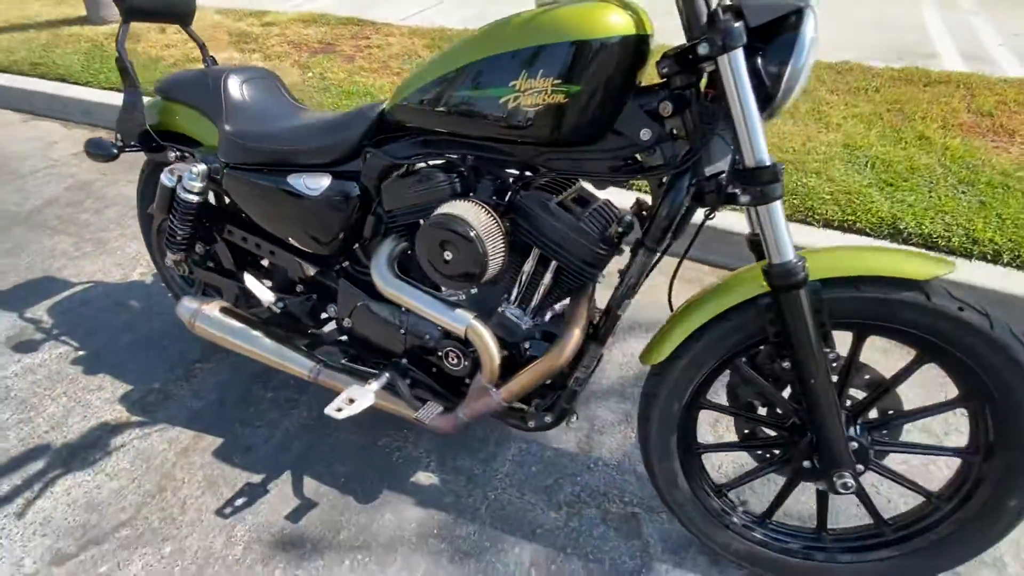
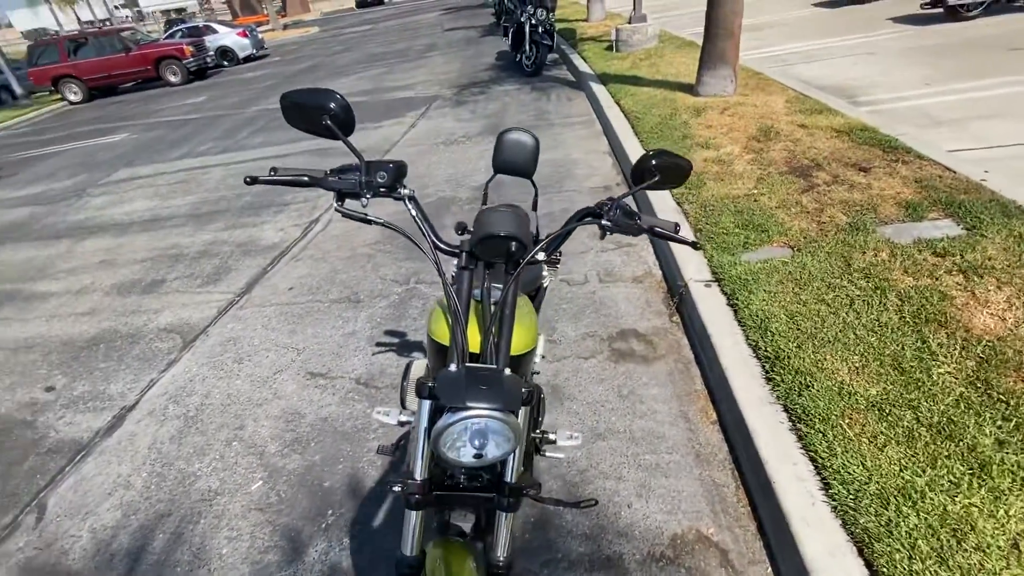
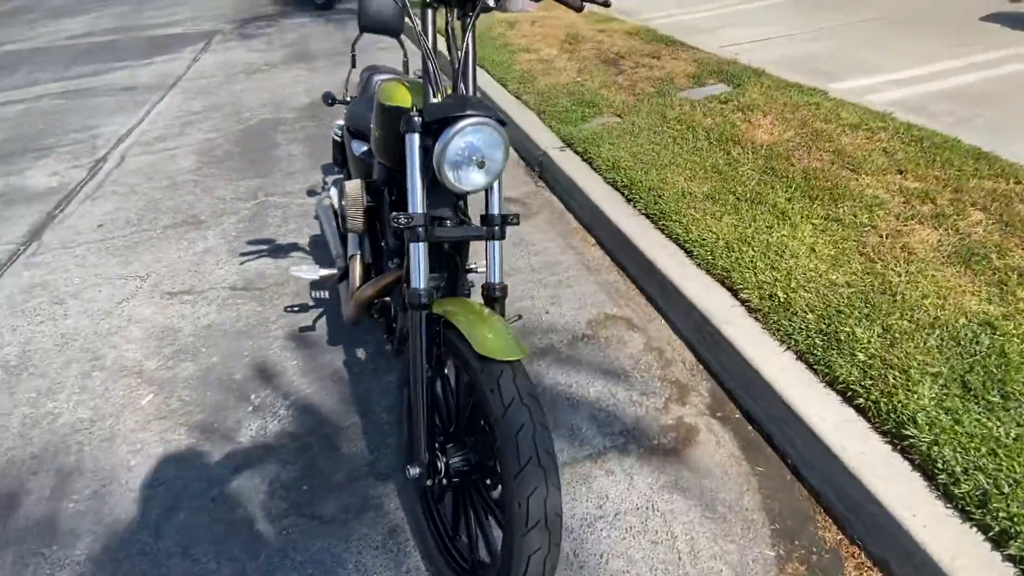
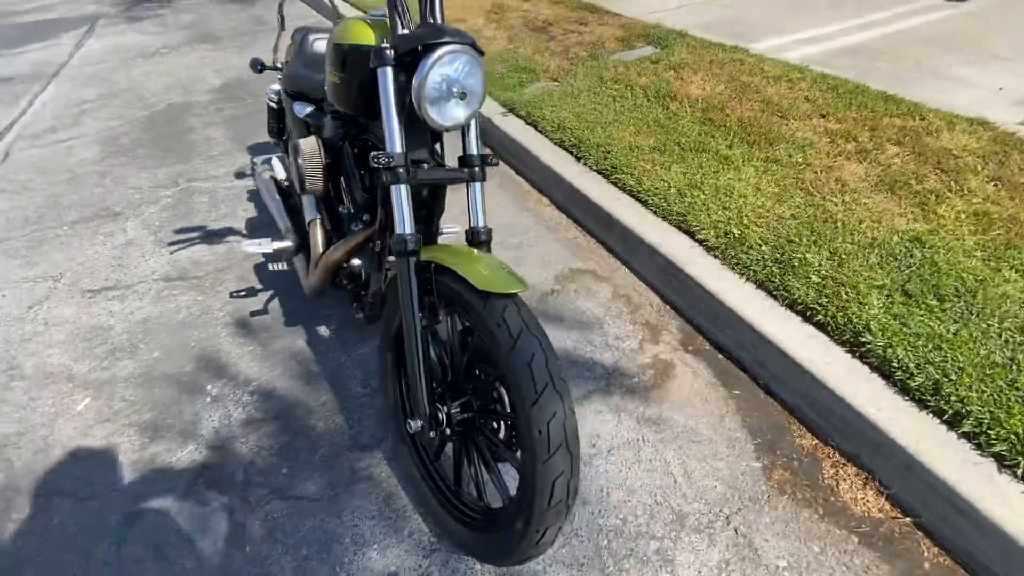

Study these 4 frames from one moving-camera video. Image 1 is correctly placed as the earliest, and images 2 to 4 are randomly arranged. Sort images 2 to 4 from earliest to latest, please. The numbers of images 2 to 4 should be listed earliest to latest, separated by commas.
4, 3, 2
